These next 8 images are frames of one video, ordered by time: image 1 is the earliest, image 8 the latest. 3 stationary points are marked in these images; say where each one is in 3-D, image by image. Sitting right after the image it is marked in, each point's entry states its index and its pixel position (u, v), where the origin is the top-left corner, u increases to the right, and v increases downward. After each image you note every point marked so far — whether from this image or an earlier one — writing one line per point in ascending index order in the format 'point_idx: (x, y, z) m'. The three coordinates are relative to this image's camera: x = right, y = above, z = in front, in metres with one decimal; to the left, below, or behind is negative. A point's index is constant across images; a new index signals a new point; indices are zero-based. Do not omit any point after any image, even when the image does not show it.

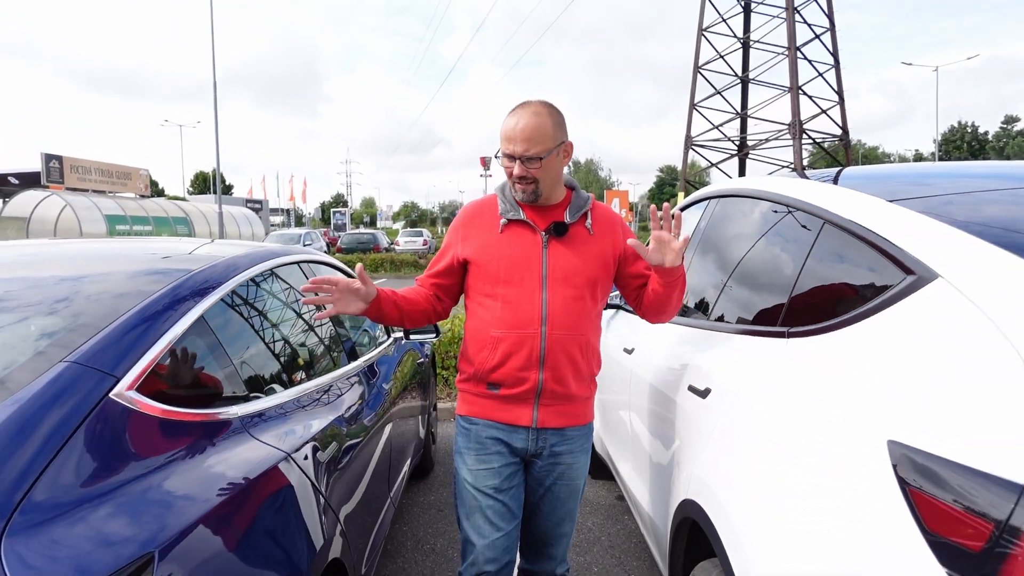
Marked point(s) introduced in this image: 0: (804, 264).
0: (+0.8, +0.1, +1.6) m
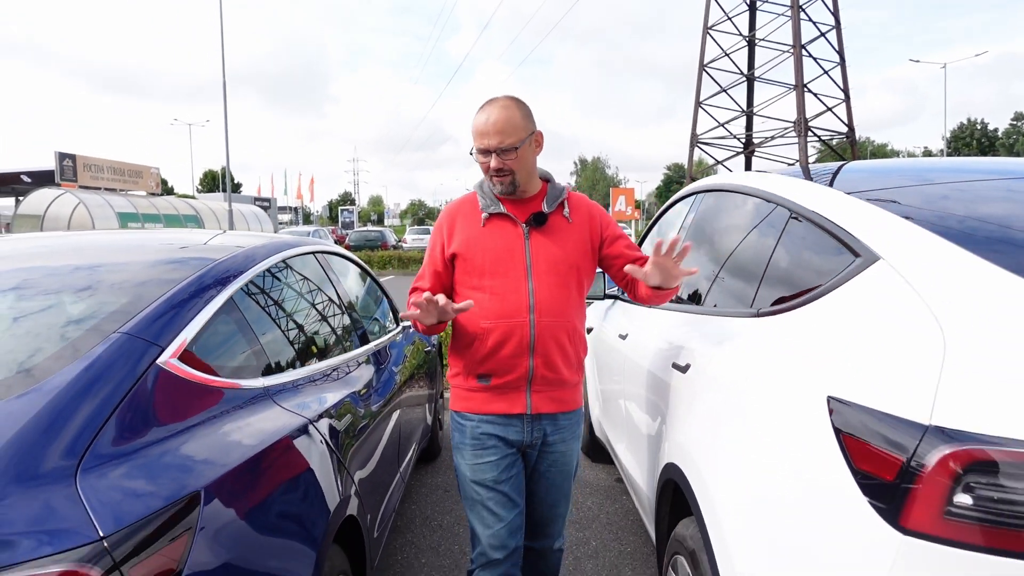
0: (+0.8, +0.1, +1.7) m
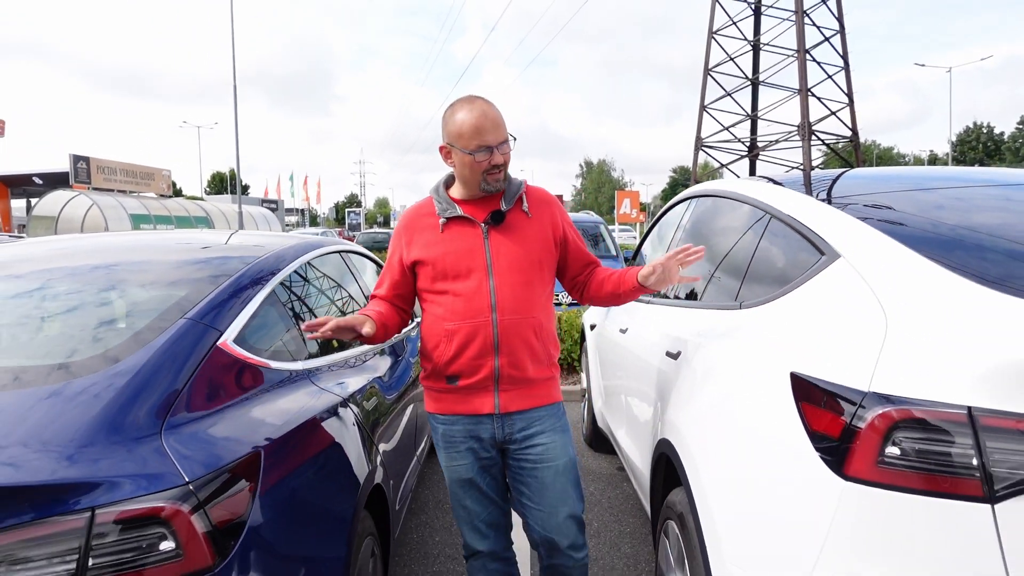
0: (+0.8, +0.1, +1.9) m
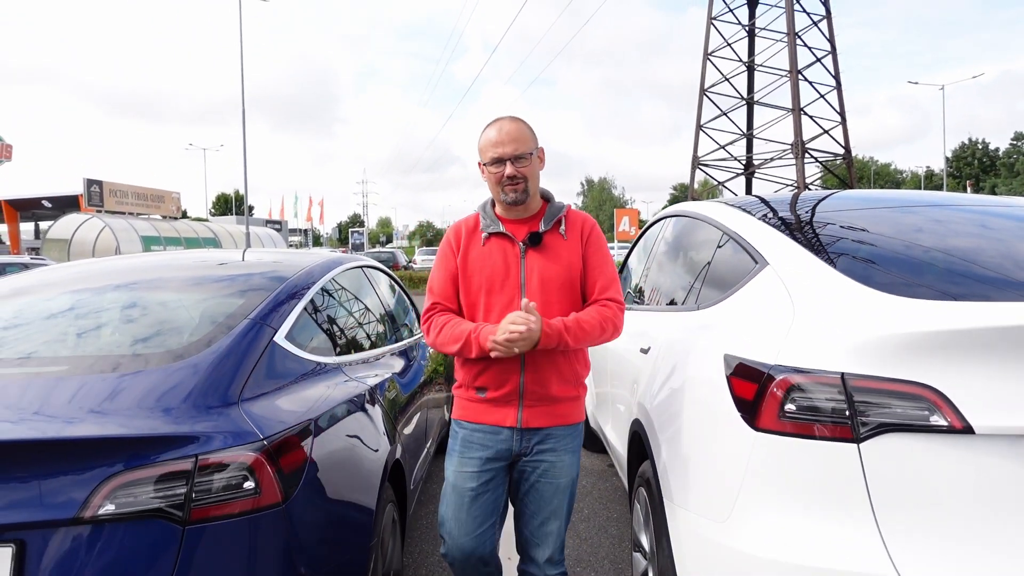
0: (+0.8, +0.1, +2.3) m
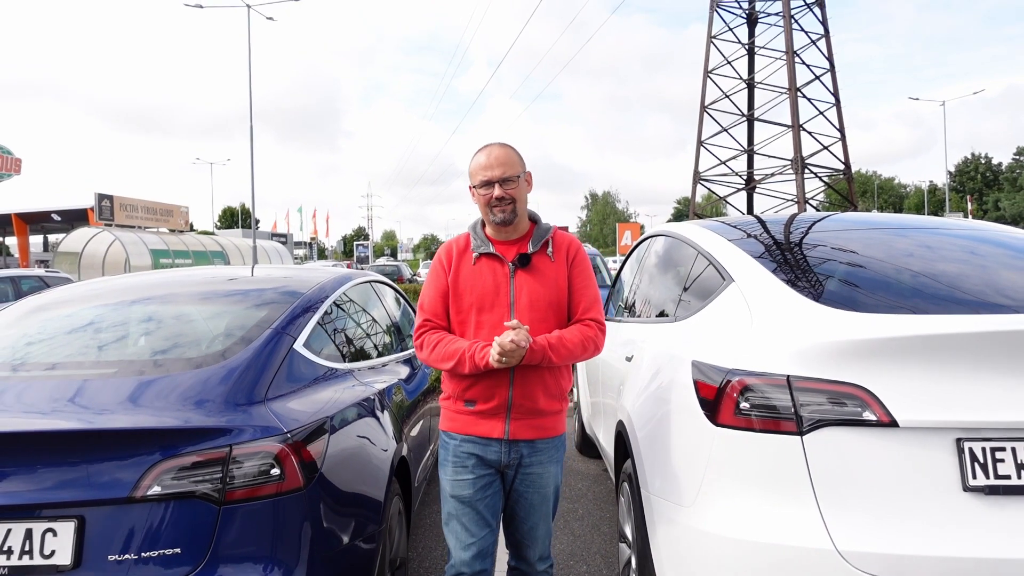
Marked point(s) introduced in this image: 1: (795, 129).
0: (+0.8, 0.0, +2.5) m
1: (+8.3, +4.7, +18.4) m
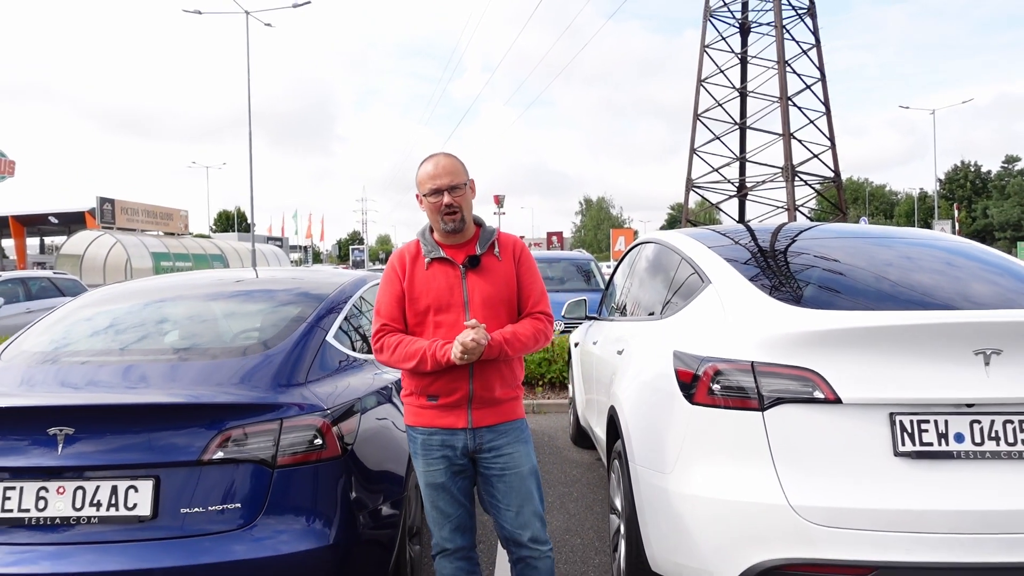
0: (+0.8, 0.0, +2.8) m
1: (+8.2, +4.5, +18.9) m
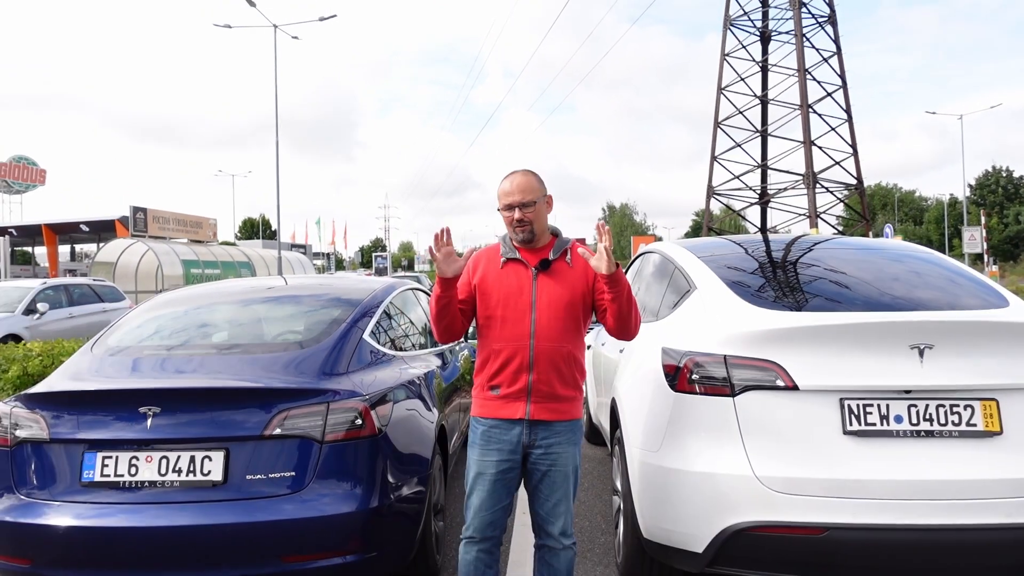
0: (+0.8, 0.0, +3.2) m
1: (+8.8, +4.3, +19.0) m
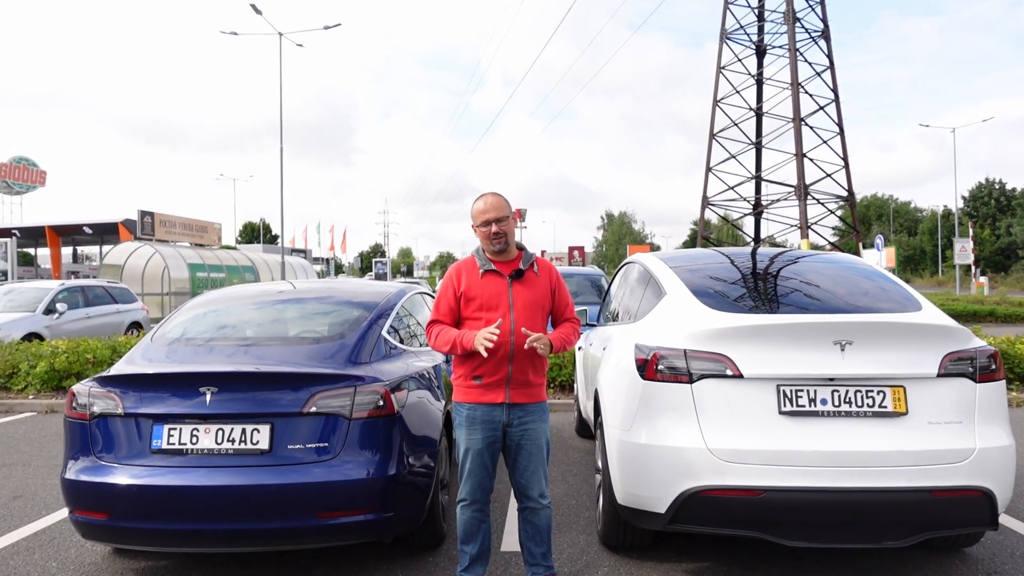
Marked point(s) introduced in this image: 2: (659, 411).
0: (+0.8, 0.0, +3.6) m
1: (+8.8, +4.0, +19.5) m
2: (+0.6, -0.5, +2.7) m
